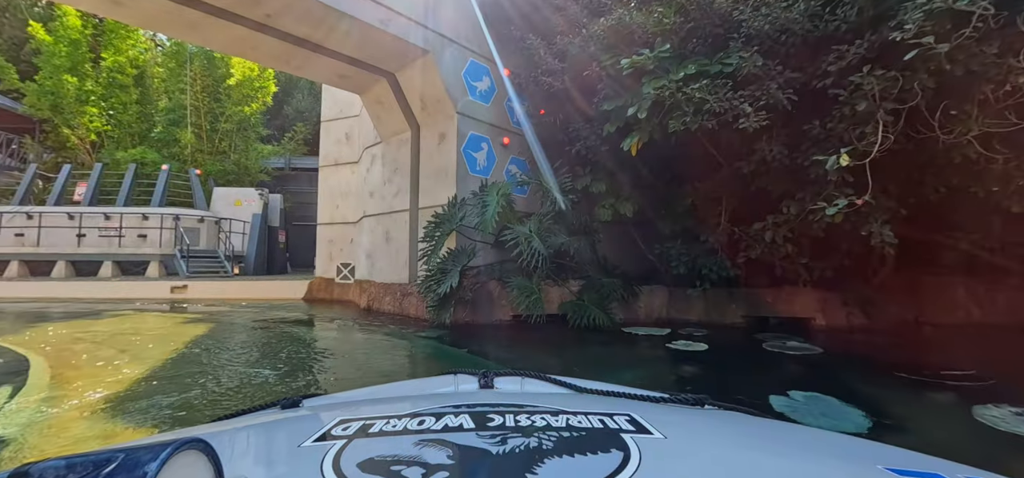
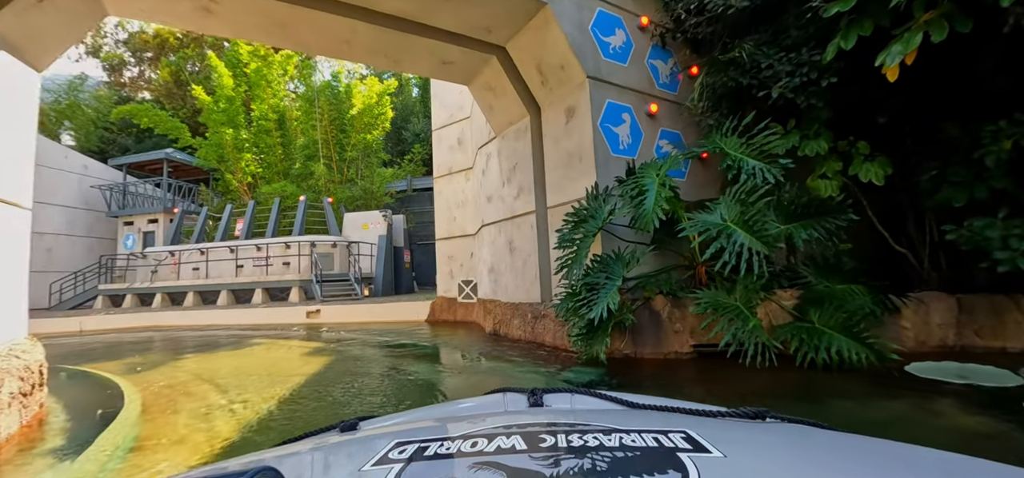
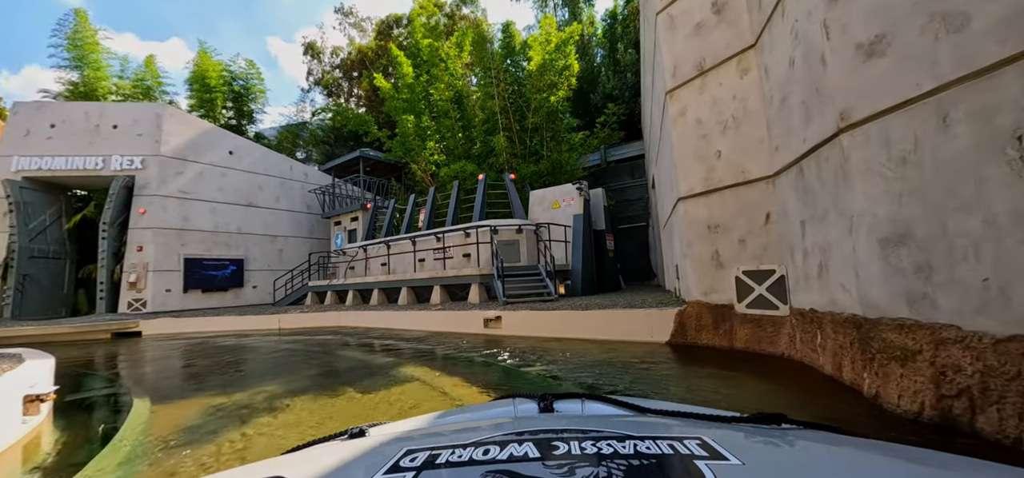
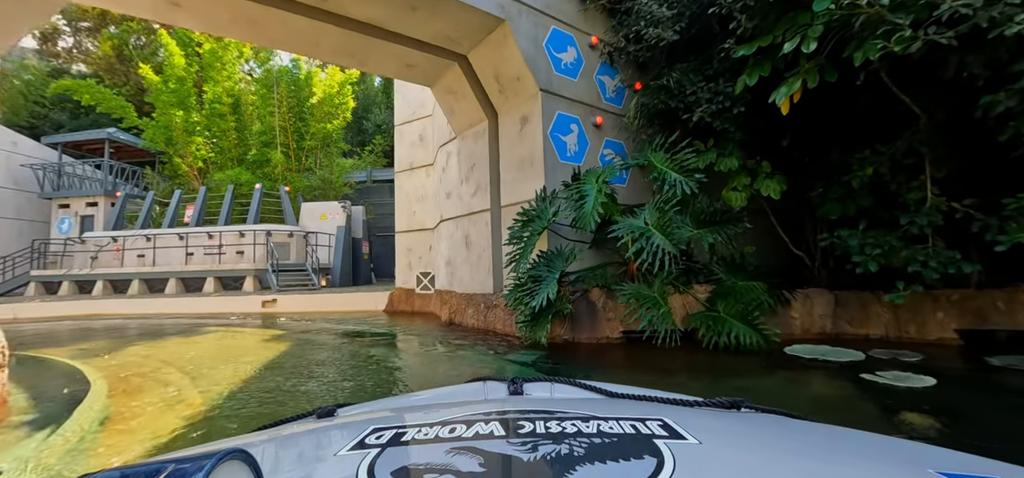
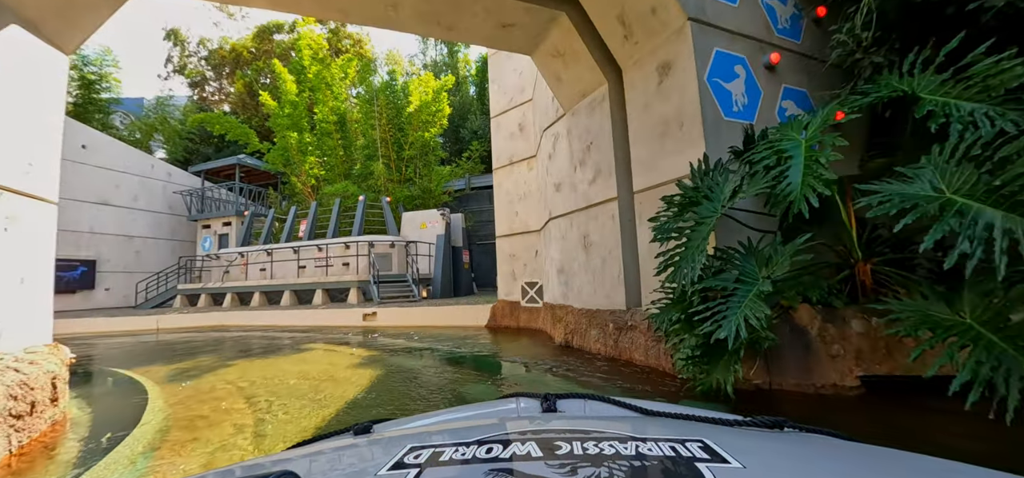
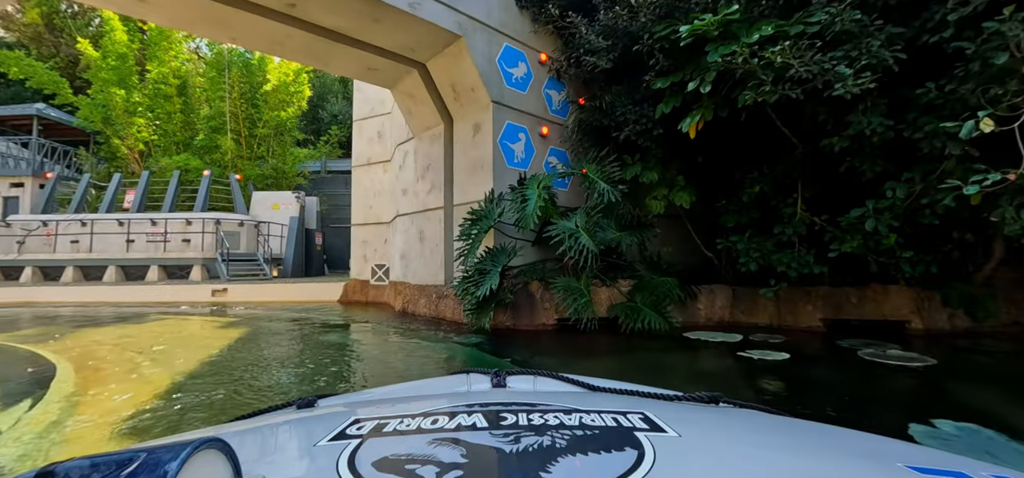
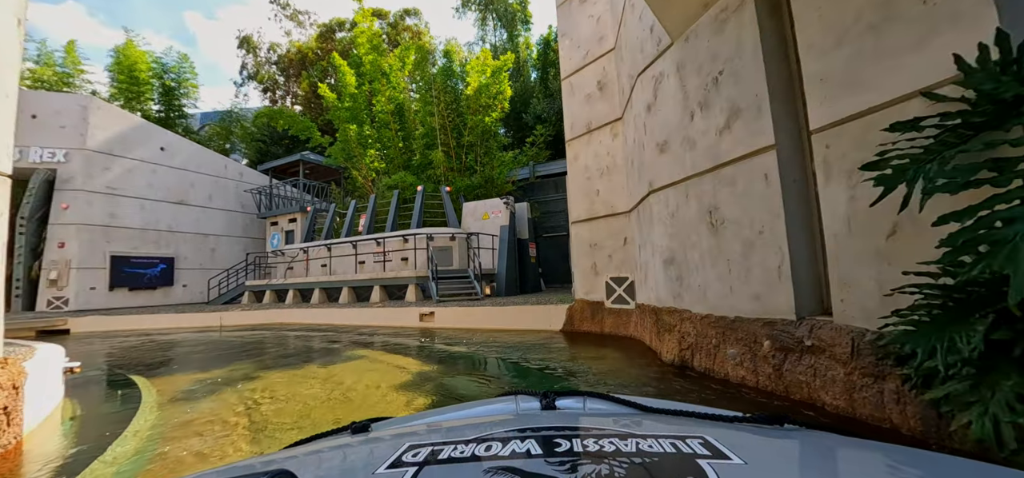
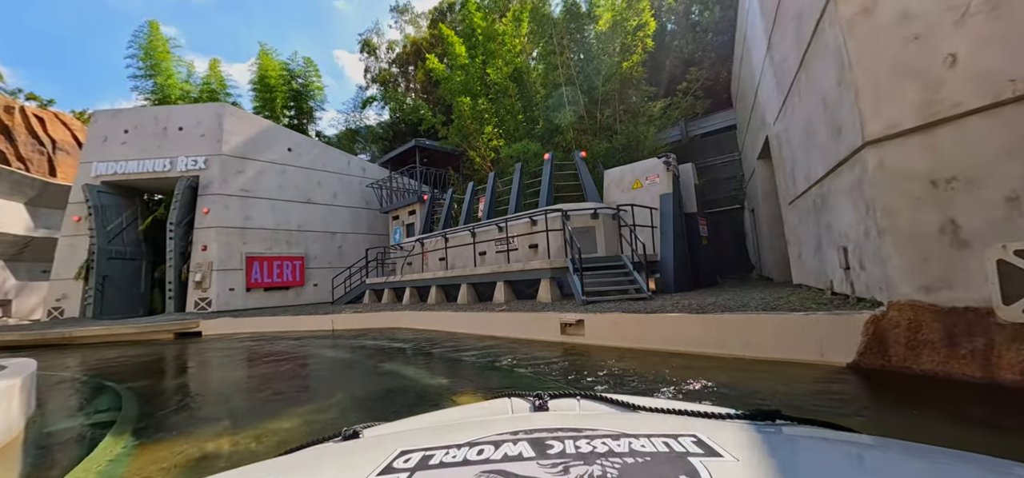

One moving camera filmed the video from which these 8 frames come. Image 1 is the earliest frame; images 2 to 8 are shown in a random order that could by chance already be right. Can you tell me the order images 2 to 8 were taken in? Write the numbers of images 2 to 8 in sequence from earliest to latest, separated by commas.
6, 4, 2, 5, 7, 3, 8
